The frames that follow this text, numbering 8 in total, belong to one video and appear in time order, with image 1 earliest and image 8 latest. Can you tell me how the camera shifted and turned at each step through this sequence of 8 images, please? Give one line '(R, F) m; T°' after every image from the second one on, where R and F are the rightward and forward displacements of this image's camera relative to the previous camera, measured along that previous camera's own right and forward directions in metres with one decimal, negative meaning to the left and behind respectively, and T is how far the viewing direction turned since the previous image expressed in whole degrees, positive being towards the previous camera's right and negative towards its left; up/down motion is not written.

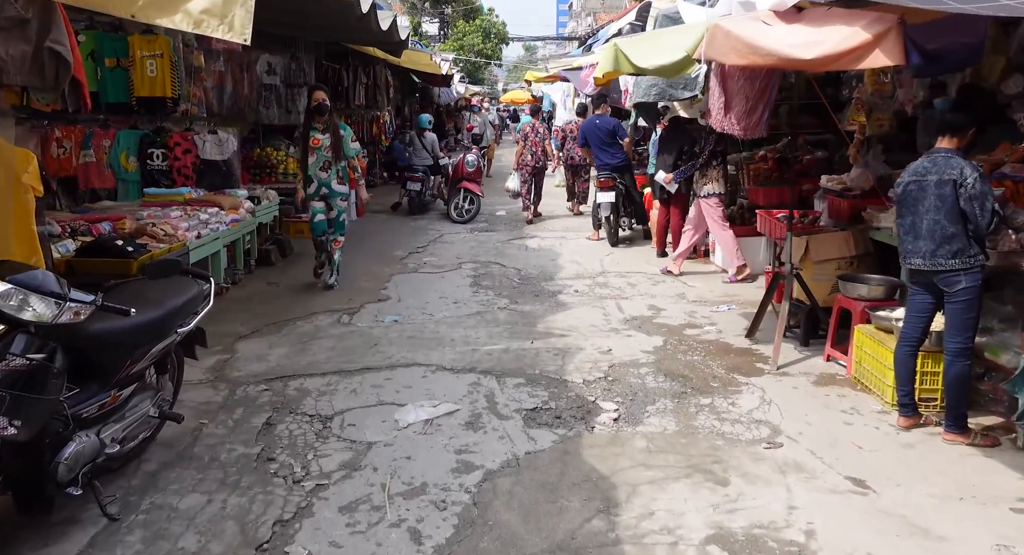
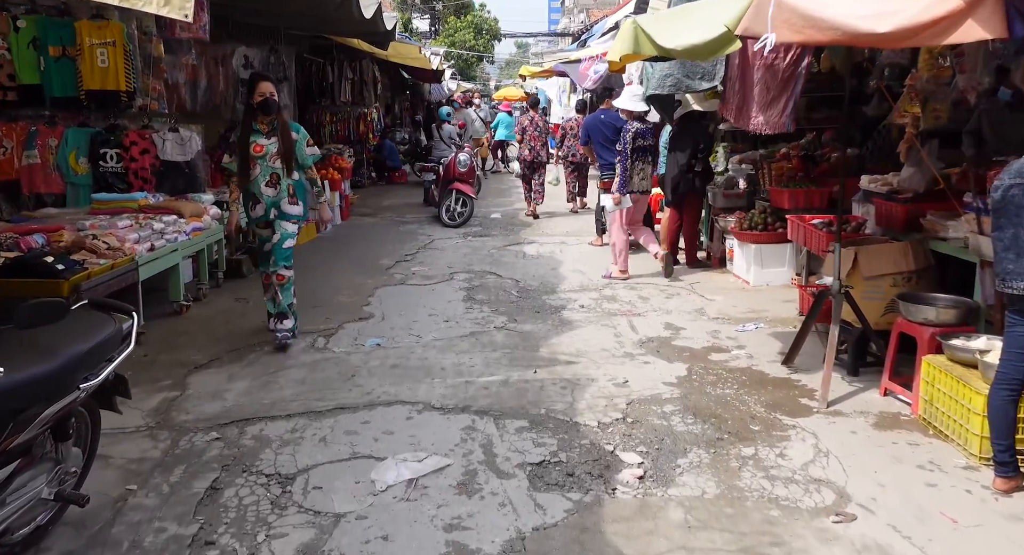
(0.0, +0.8) m; 0°
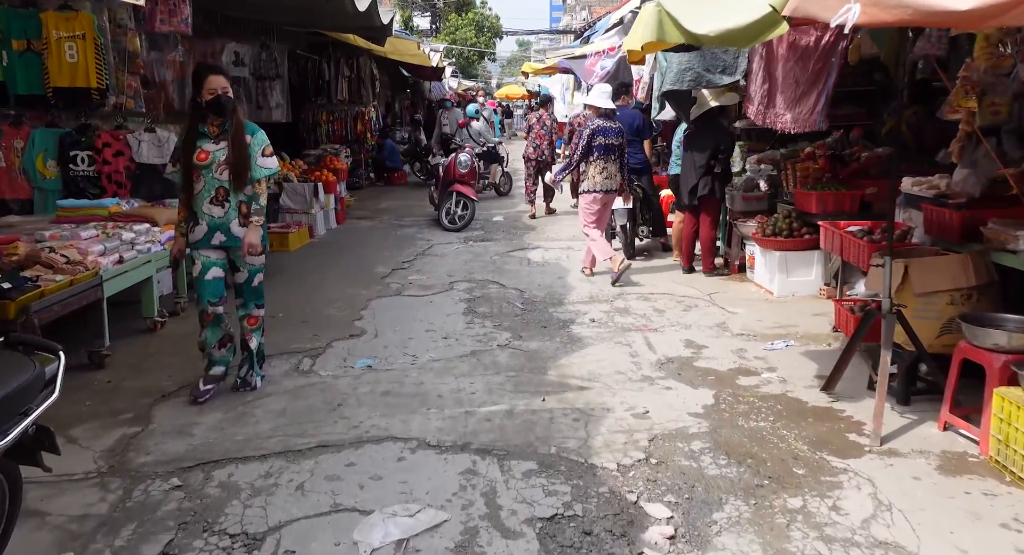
(0.0, +0.5) m; 0°
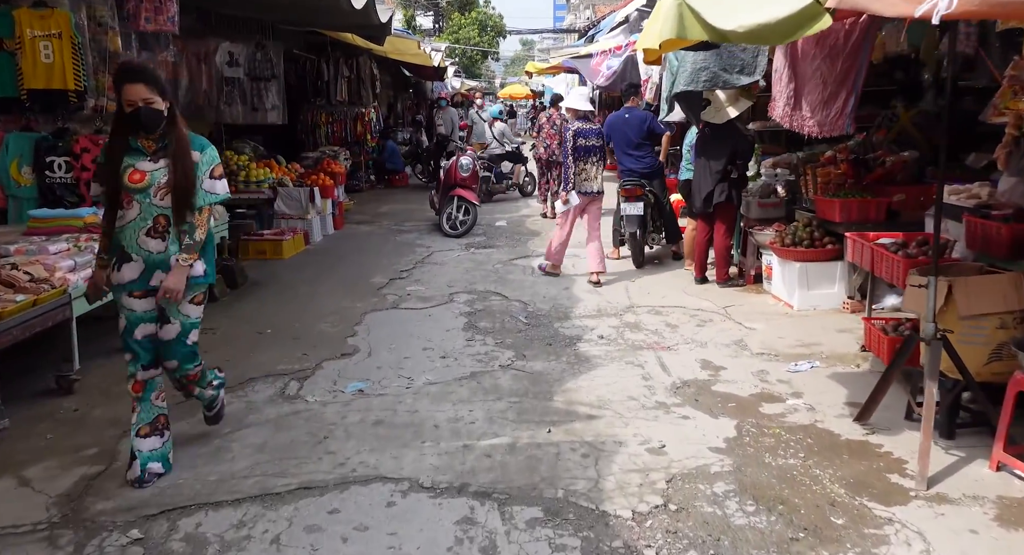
(0.0, +0.4) m; 0°
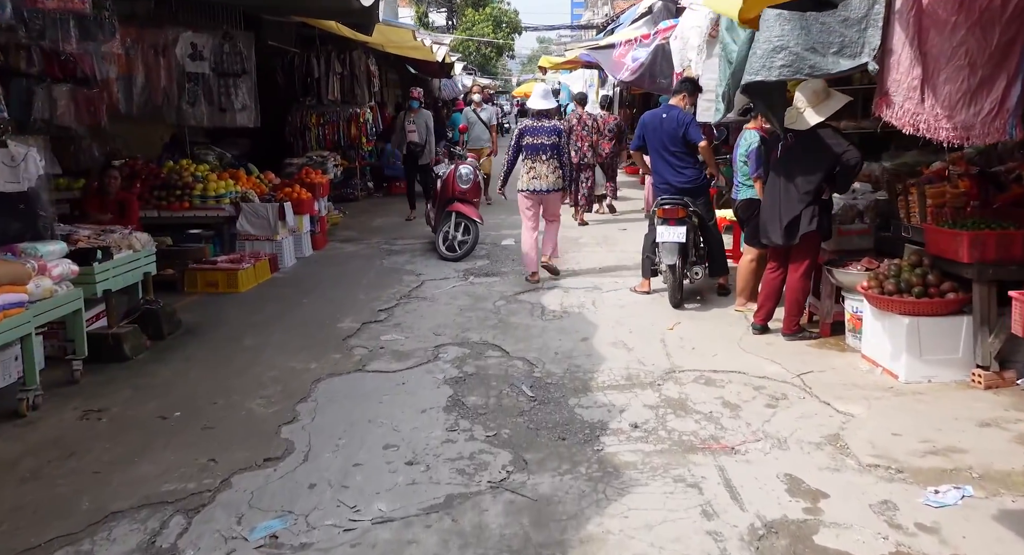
(+0.1, +1.6) m; -1°
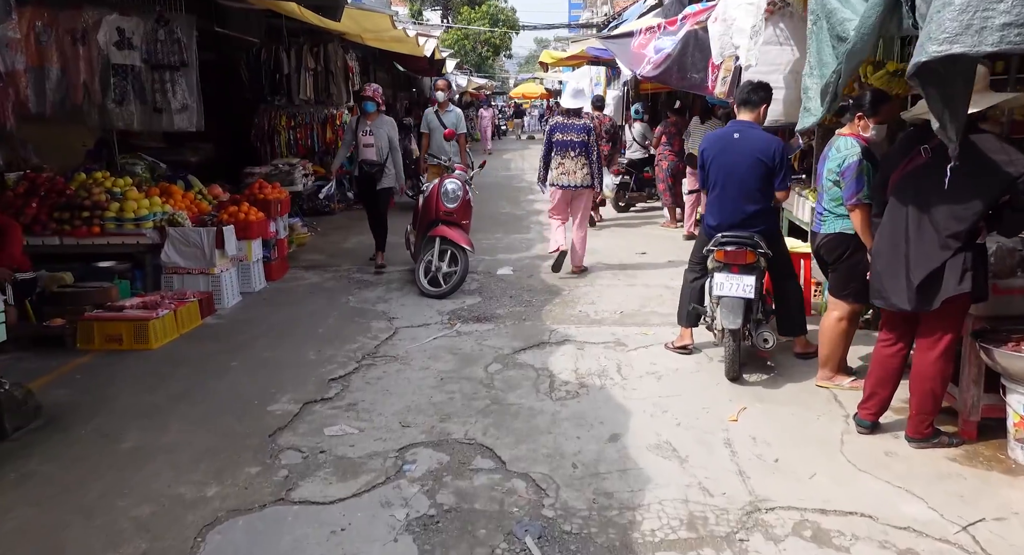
(0.0, +1.7) m; 0°
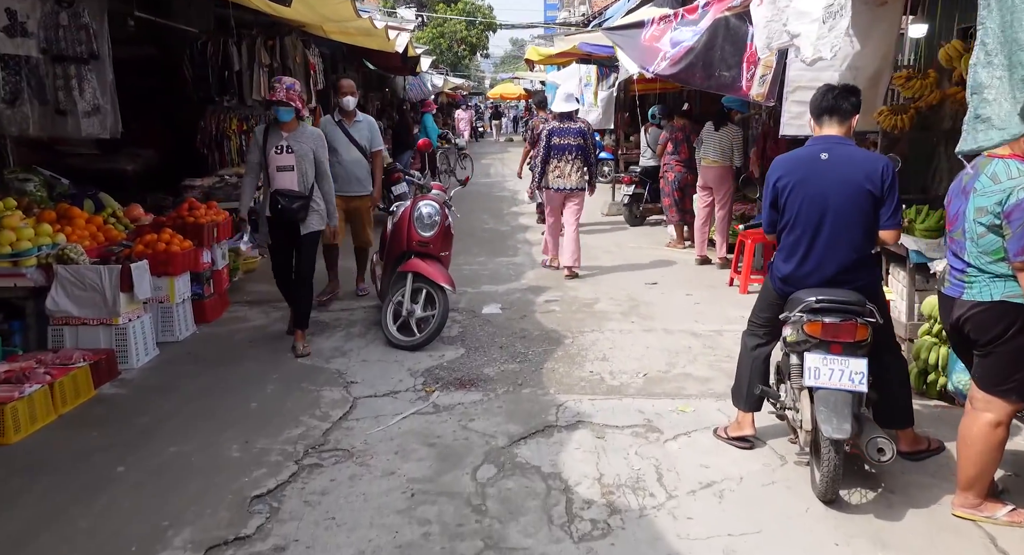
(-0.1, +1.4) m; +2°
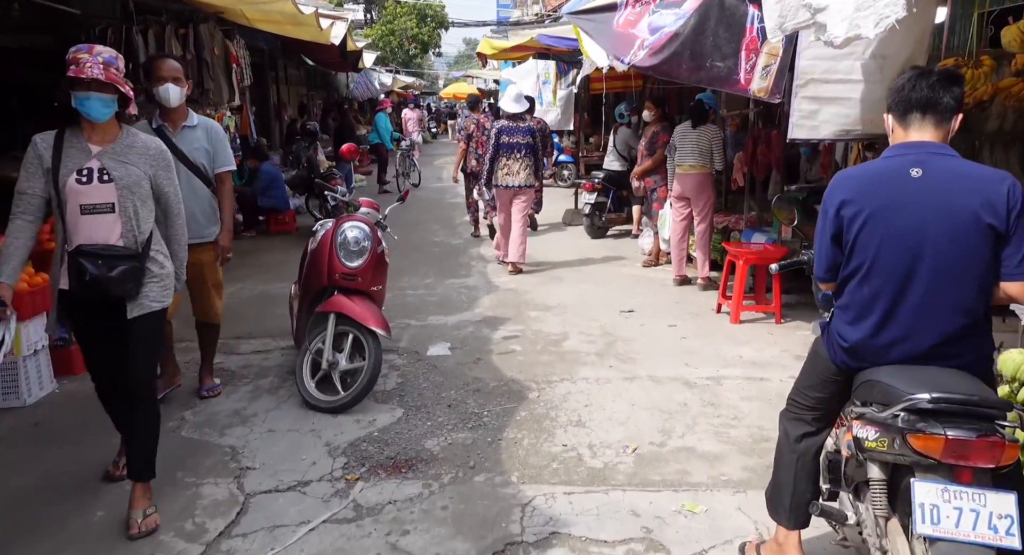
(0.0, +1.2) m; +3°
